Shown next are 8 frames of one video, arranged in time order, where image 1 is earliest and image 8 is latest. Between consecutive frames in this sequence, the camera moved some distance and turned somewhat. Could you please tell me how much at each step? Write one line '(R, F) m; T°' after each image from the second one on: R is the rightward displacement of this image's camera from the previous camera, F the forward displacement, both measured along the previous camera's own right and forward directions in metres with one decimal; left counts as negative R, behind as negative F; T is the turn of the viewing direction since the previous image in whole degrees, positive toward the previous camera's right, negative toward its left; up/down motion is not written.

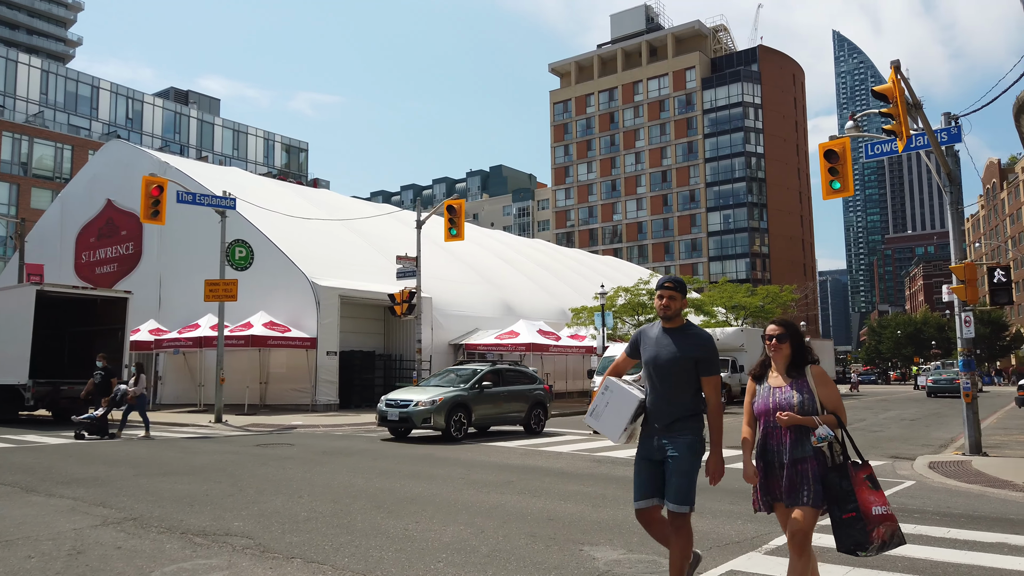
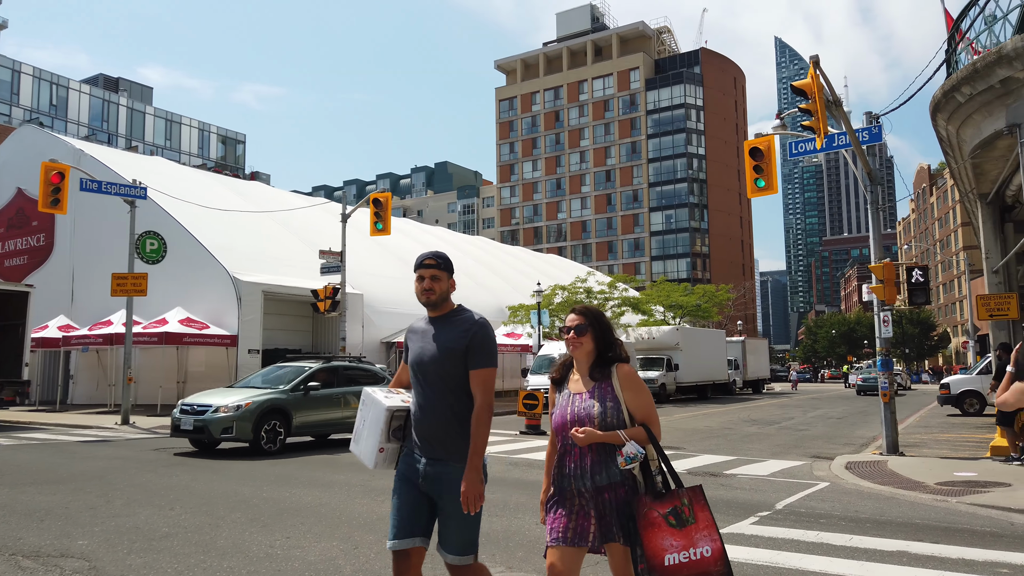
(+0.6, +0.5) m; +4°
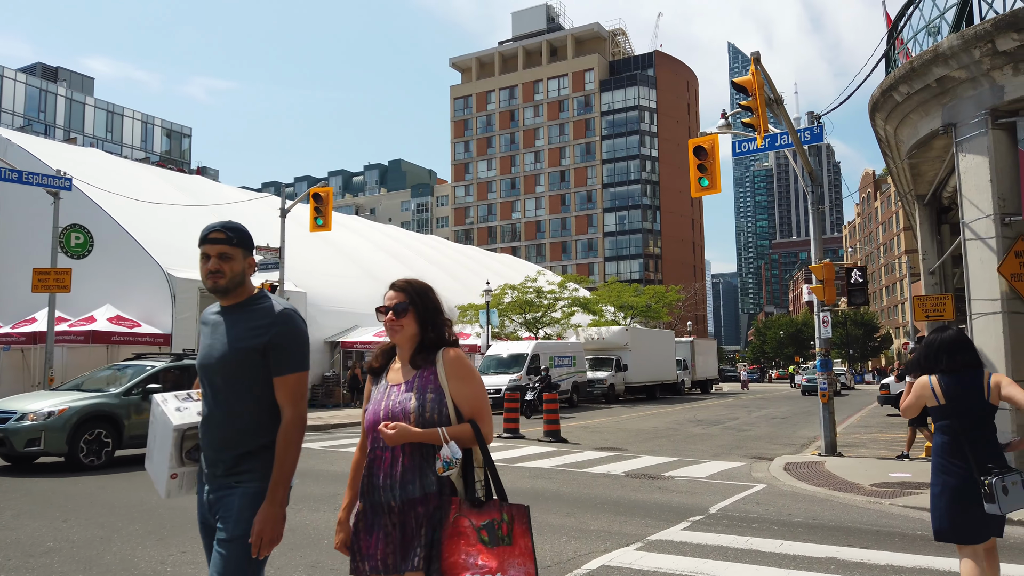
(+0.3, +0.4) m; +3°
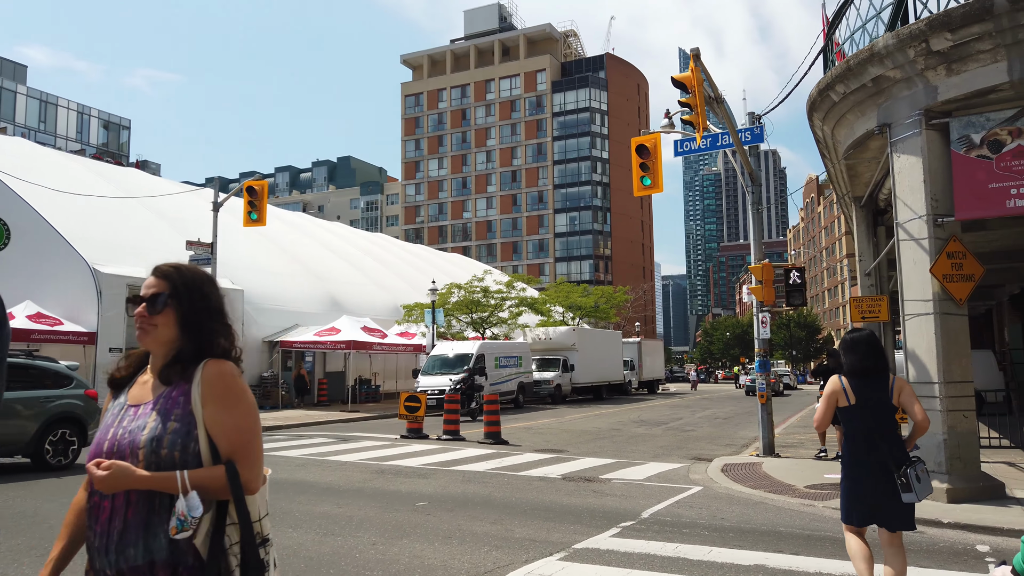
(+0.3, +0.3) m; +4°
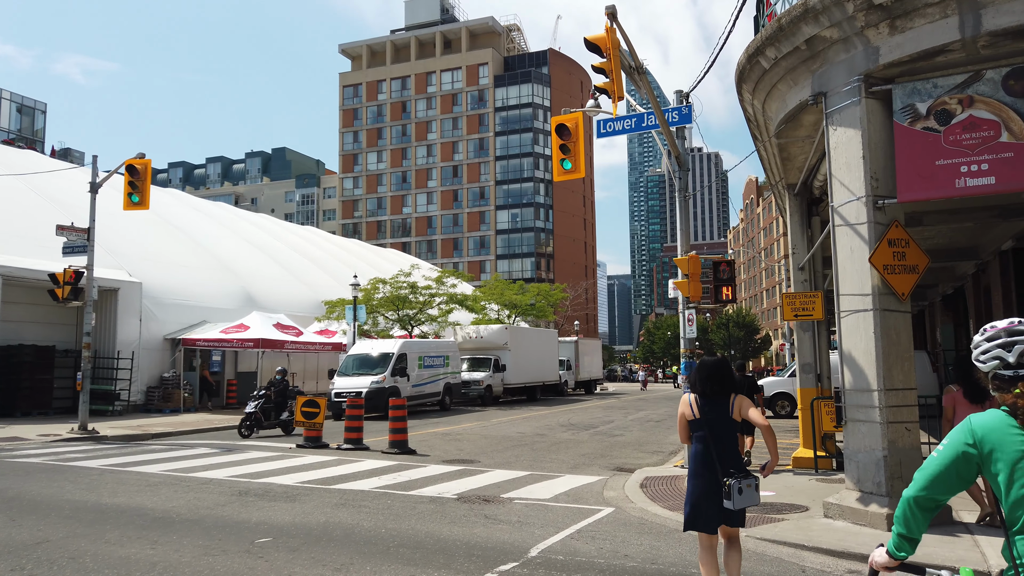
(+0.8, +1.5) m; +4°
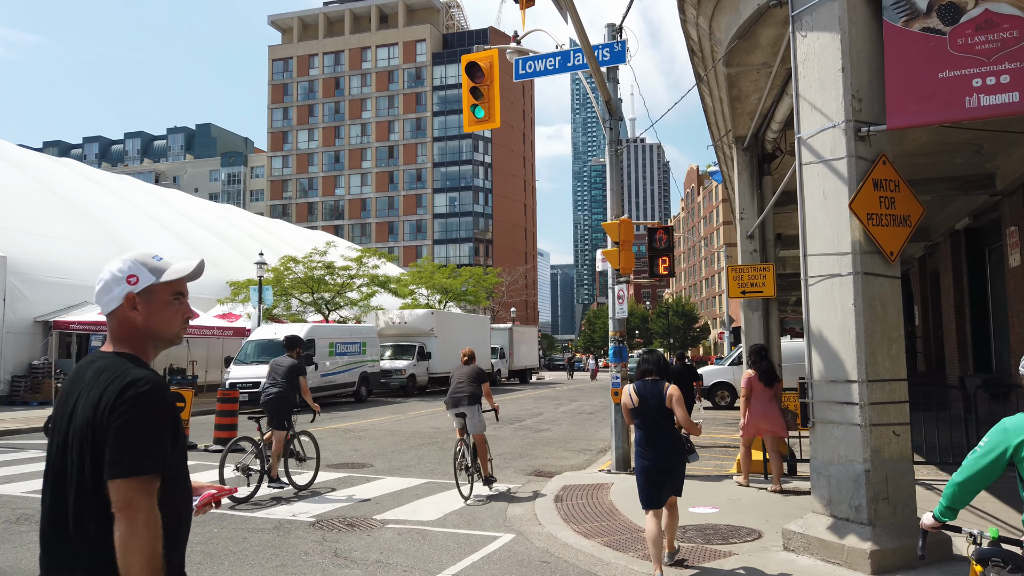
(+0.7, +2.2) m; +4°
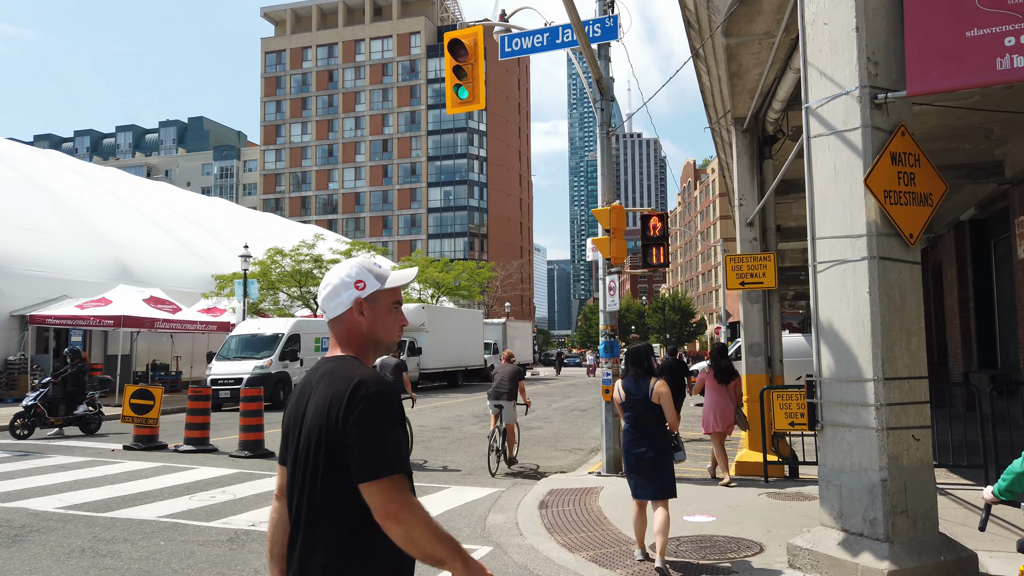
(+0.2, +0.6) m; 0°
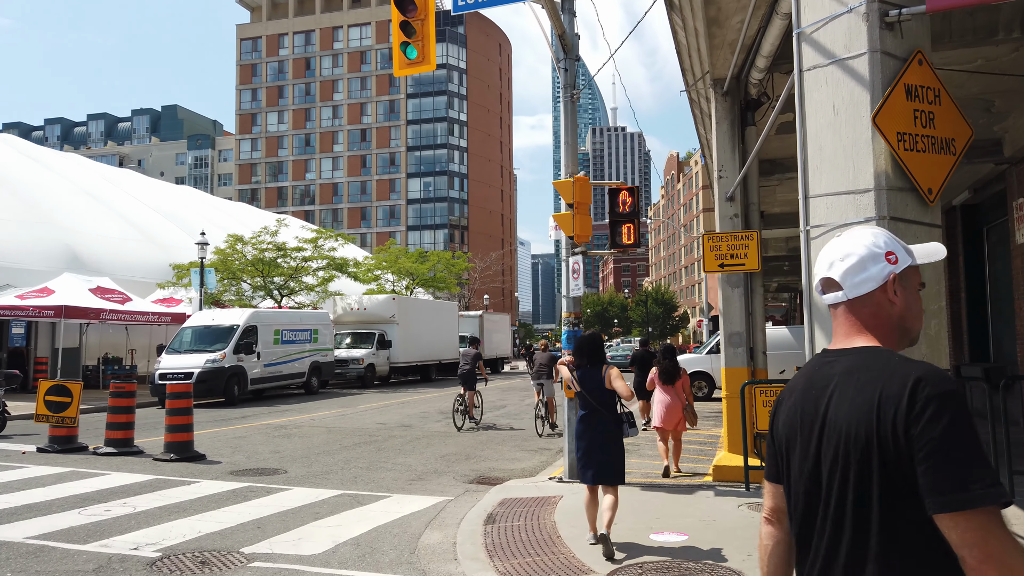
(+0.4, +1.1) m; +1°
